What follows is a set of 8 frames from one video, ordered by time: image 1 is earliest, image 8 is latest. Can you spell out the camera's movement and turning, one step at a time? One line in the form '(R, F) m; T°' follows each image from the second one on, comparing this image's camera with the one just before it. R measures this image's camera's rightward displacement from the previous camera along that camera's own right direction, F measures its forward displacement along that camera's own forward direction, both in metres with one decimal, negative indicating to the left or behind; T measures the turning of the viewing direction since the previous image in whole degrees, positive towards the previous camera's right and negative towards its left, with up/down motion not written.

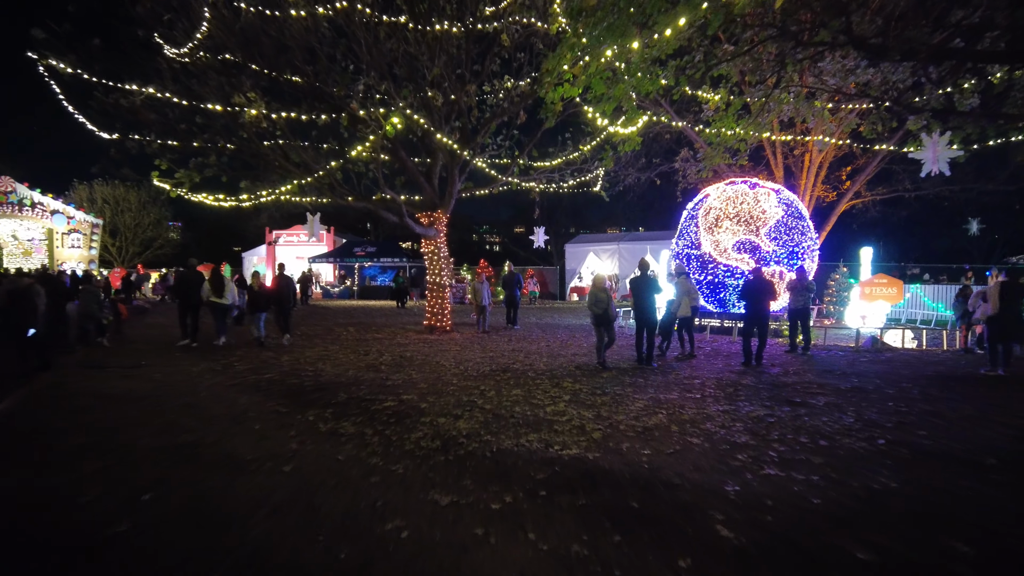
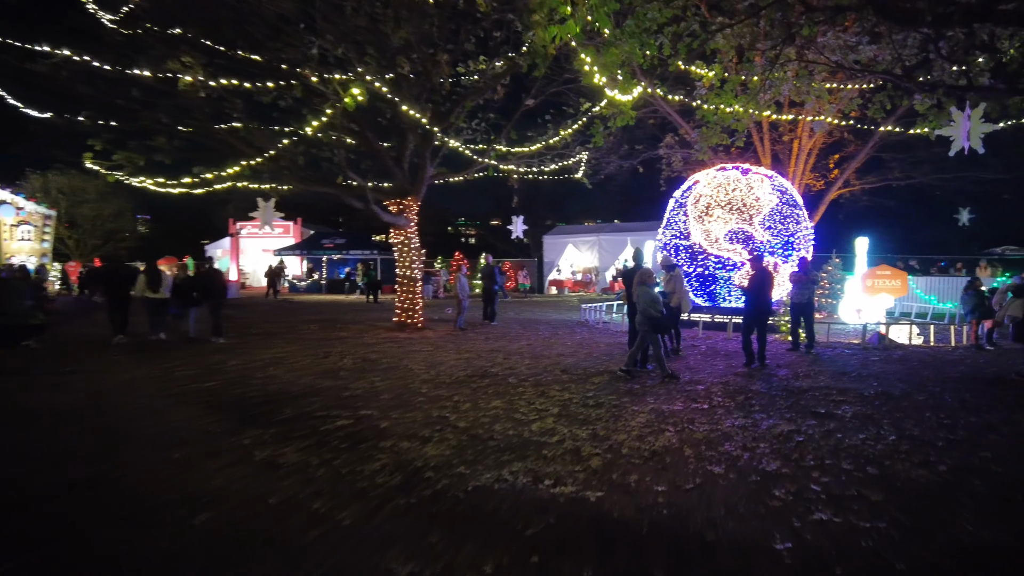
(0.0, +1.1) m; +2°
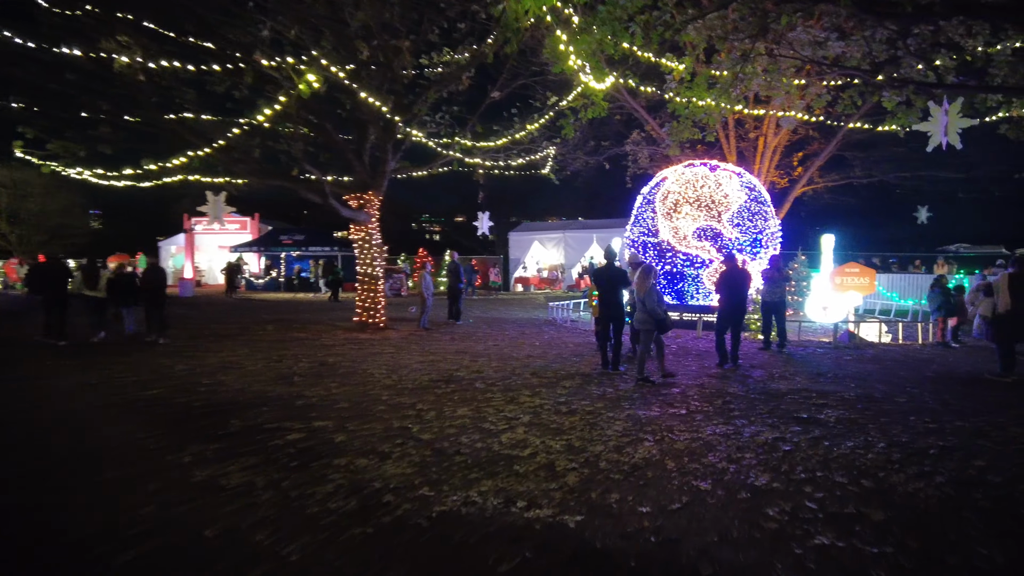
(0.0, +0.4) m; +3°
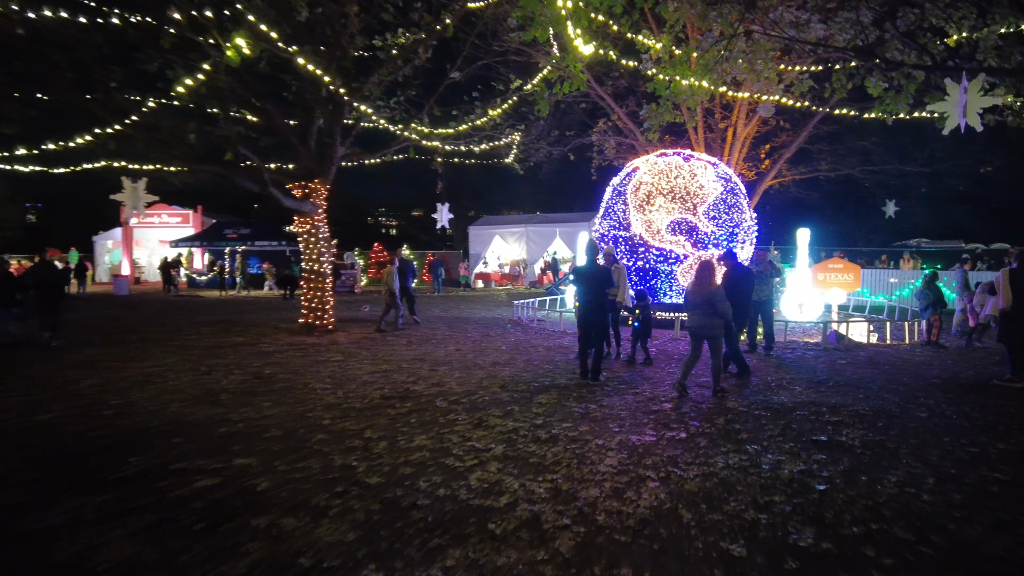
(-0.1, +1.1) m; +4°
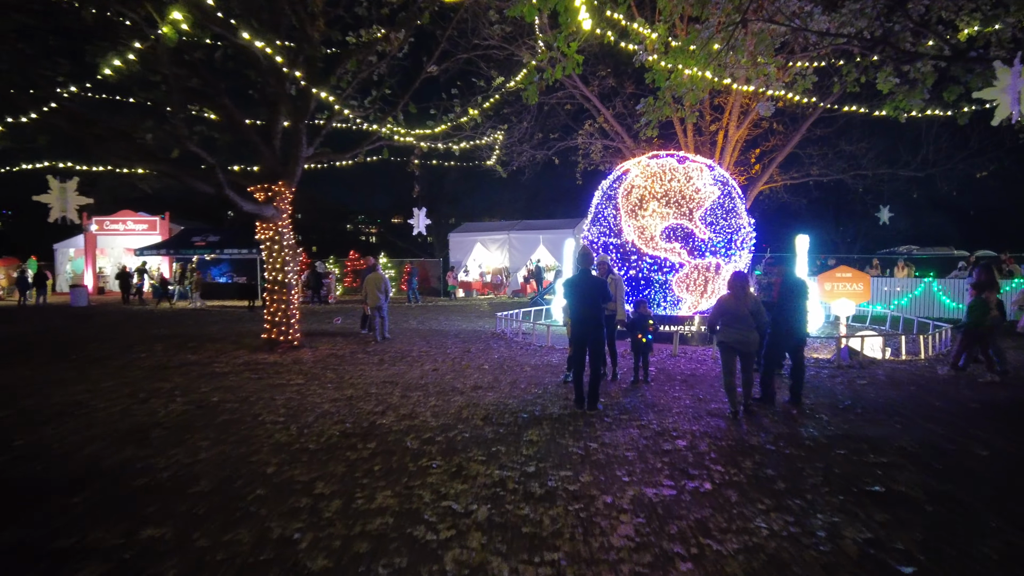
(0.0, +1.0) m; +2°
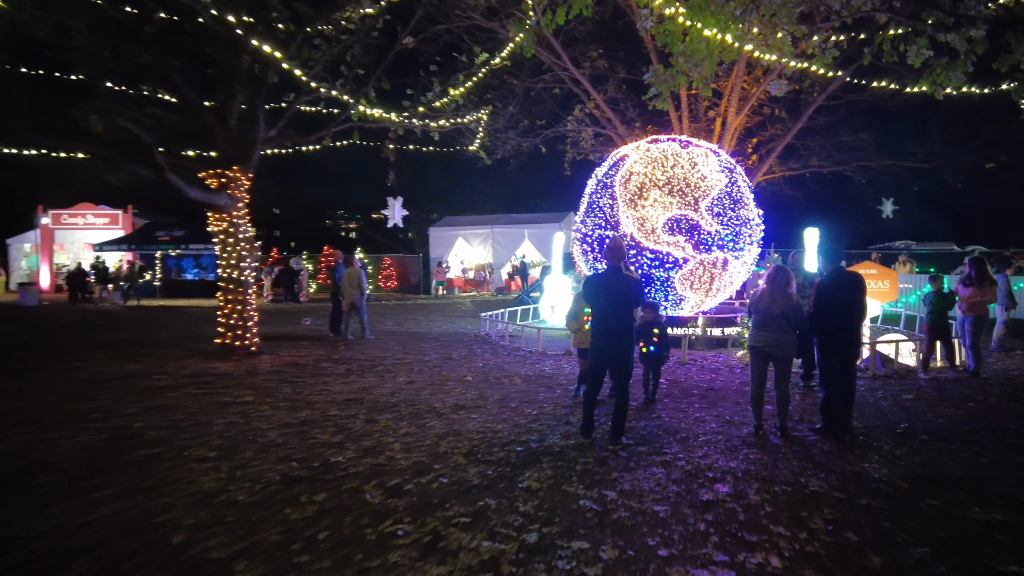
(-0.1, +1.2) m; +2°
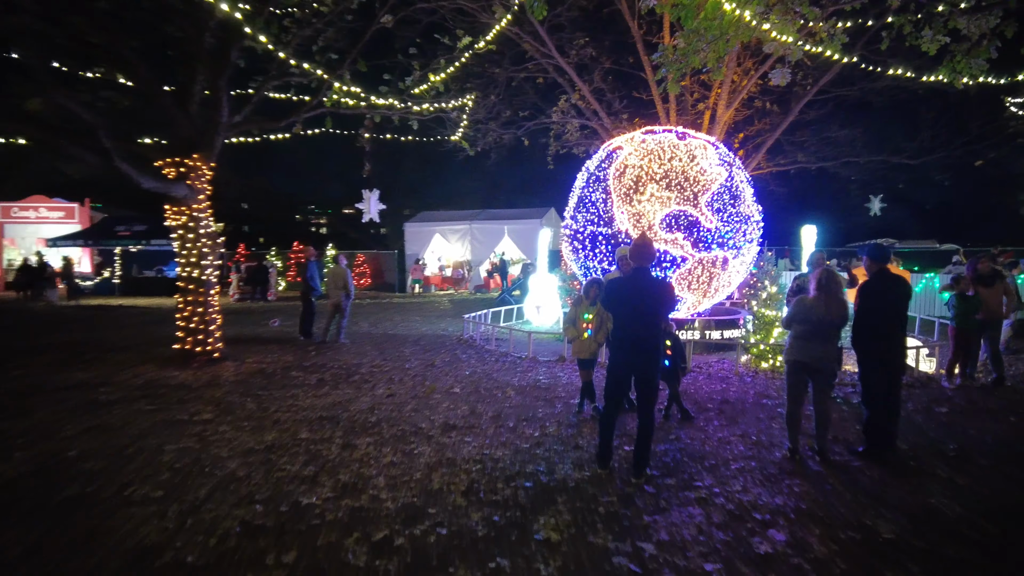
(-0.2, +0.8) m; +2°
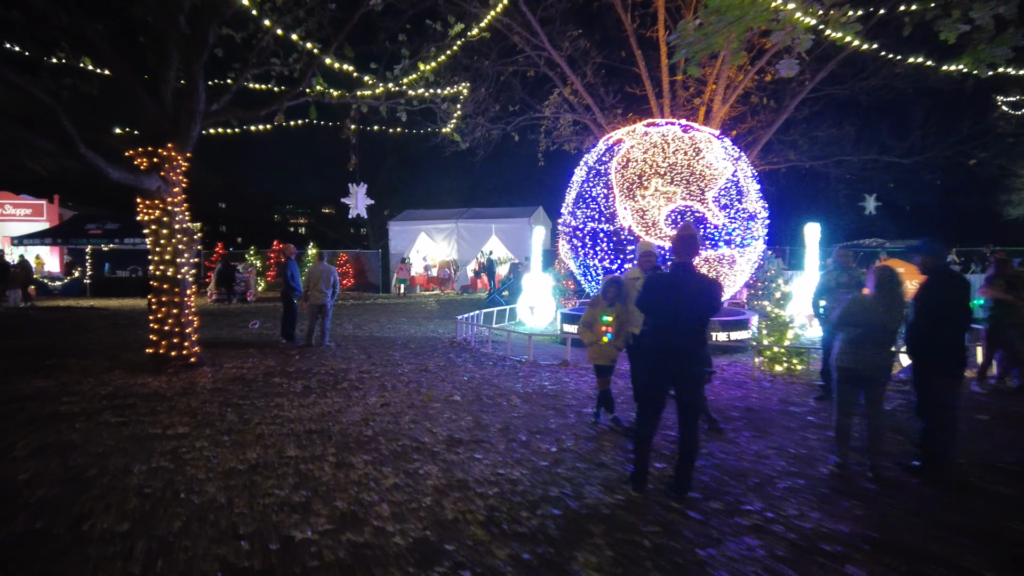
(-0.2, +0.5) m; +2°
